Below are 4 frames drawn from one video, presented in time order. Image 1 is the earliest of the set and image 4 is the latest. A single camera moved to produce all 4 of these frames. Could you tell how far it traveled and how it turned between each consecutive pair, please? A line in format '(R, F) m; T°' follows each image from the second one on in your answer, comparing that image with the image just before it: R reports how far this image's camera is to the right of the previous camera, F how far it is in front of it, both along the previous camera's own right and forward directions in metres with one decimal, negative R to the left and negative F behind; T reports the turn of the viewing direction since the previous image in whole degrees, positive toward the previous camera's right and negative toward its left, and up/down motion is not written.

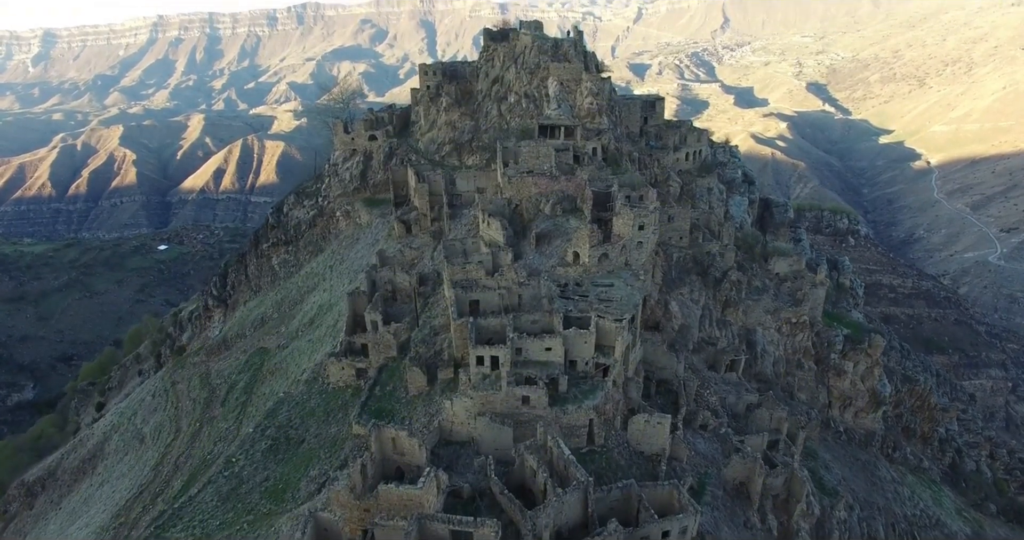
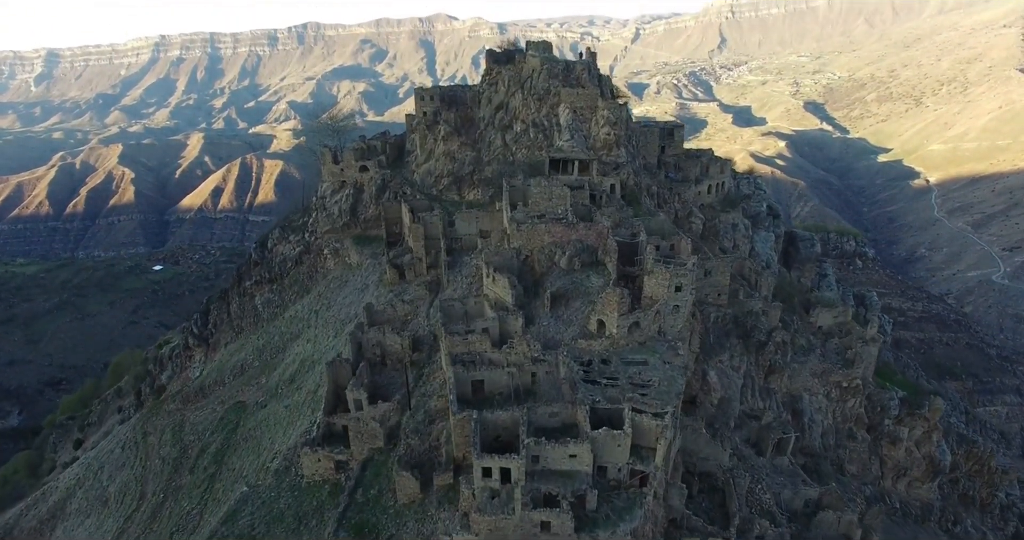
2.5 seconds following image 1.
(-0.5, +5.0) m; 0°
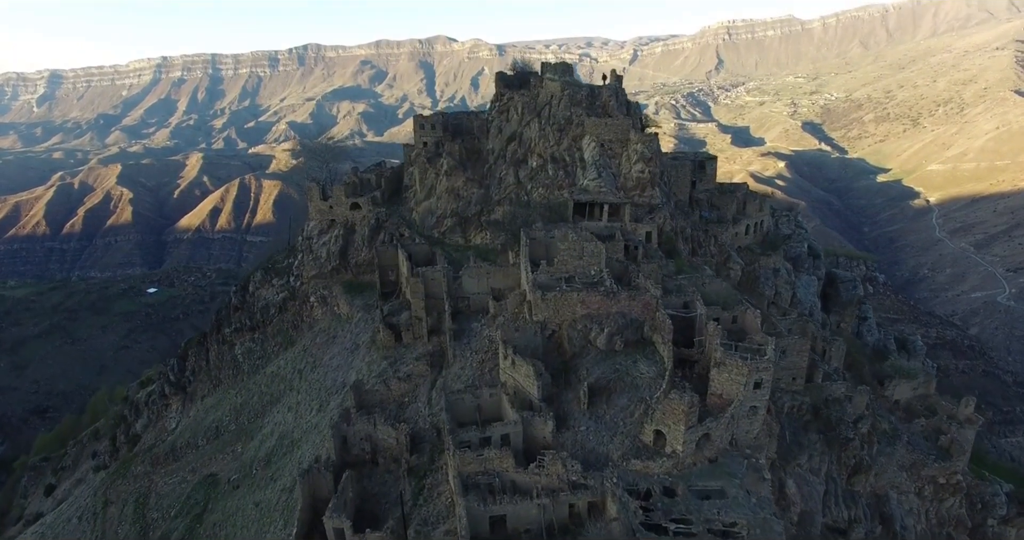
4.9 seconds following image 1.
(-0.9, +5.8) m; 0°
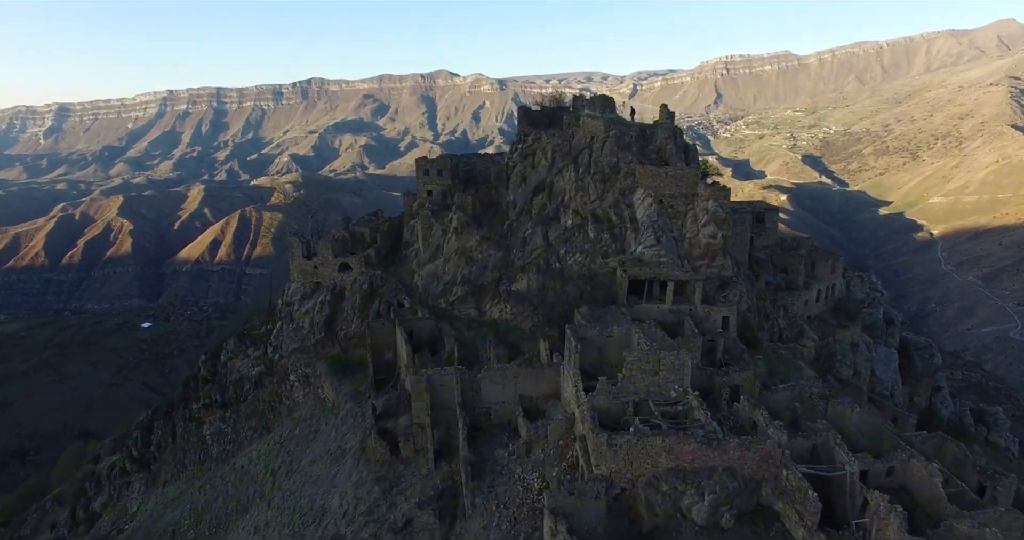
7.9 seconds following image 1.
(-1.3, +7.4) m; 0°
